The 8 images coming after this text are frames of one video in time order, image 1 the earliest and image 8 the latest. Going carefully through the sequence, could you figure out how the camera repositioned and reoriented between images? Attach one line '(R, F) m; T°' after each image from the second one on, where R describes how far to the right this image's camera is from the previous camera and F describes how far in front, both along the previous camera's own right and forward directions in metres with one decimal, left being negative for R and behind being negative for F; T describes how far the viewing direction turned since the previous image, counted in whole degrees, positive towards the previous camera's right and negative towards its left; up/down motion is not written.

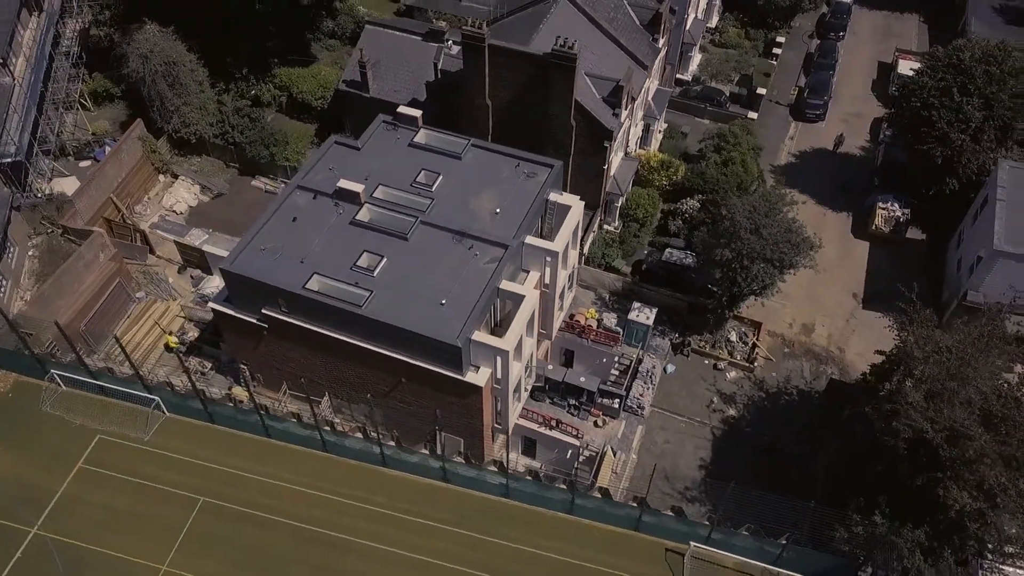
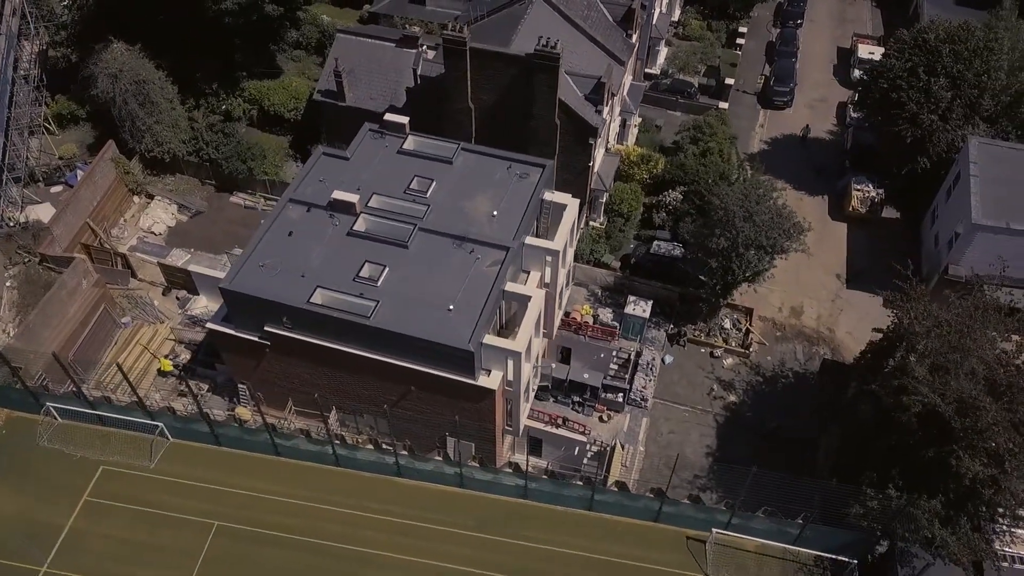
(-1.7, 0.0) m; +3°
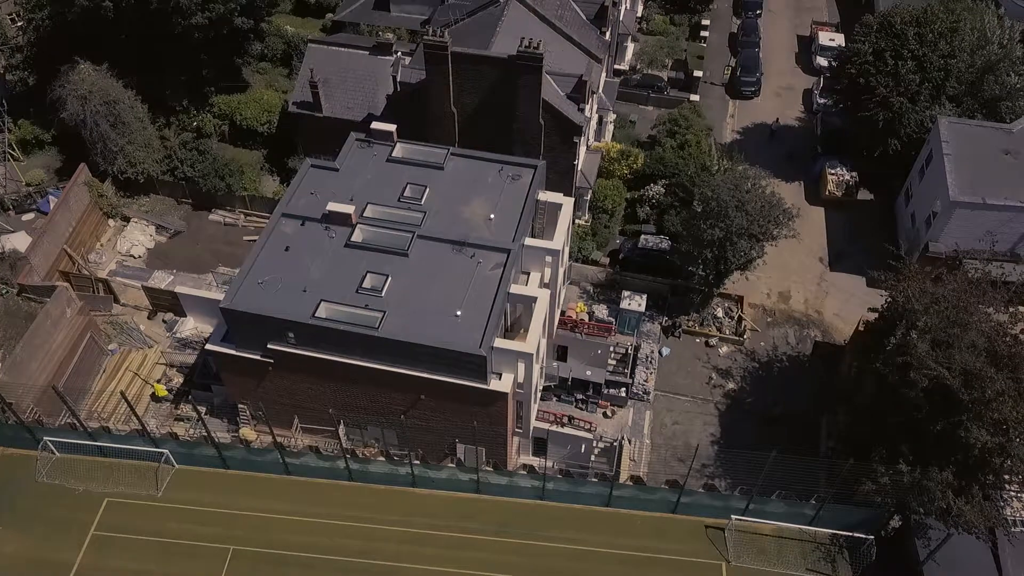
(-1.6, +0.1) m; +3°
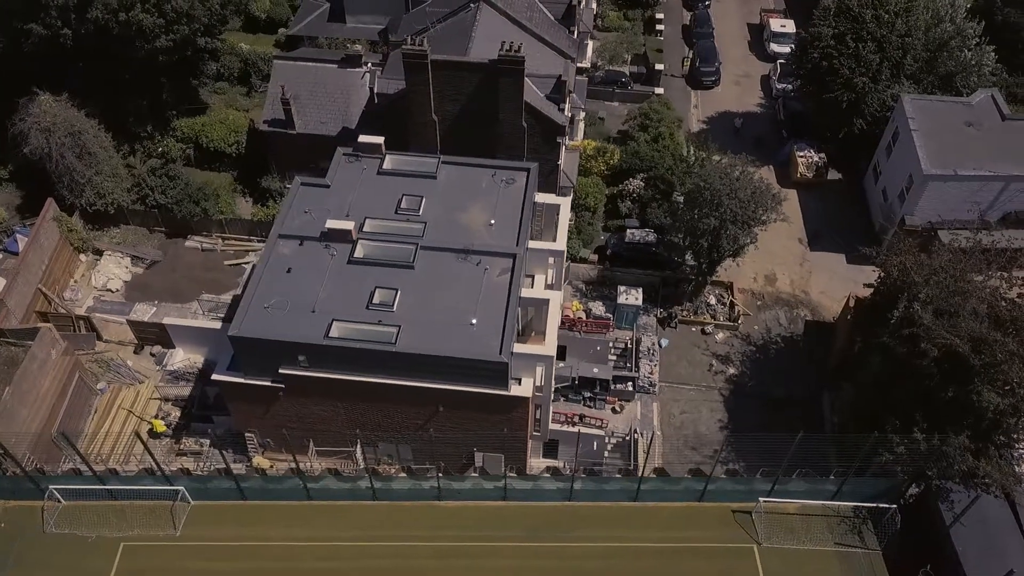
(-2.3, +0.2) m; +4°
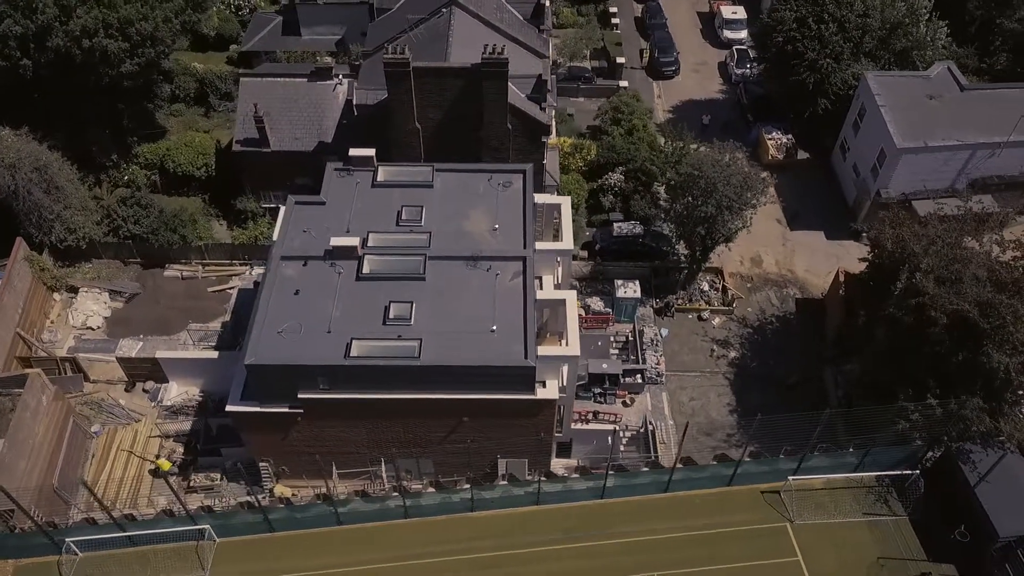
(-2.5, +0.3) m; +4°
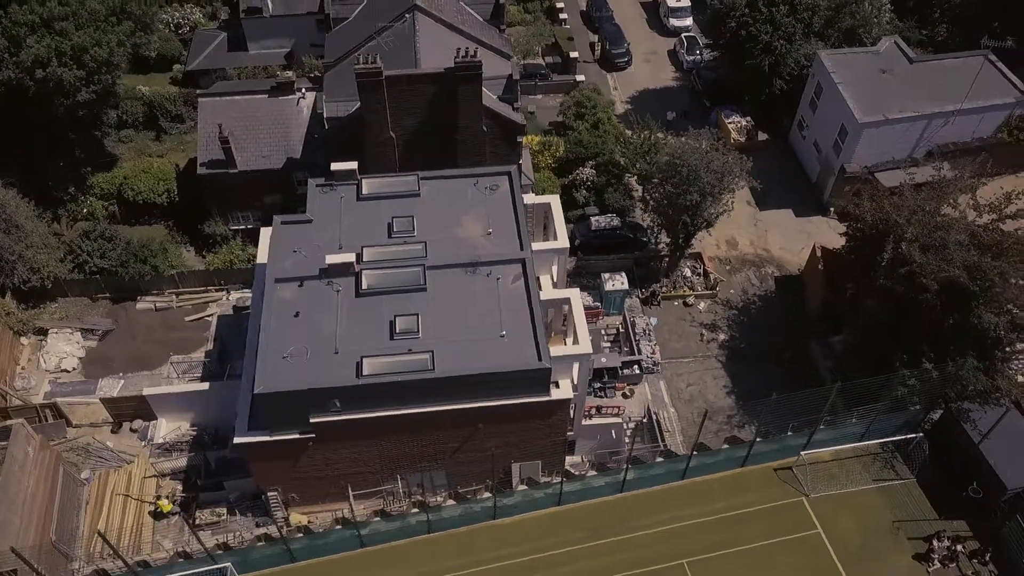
(-2.2, +0.2) m; +4°
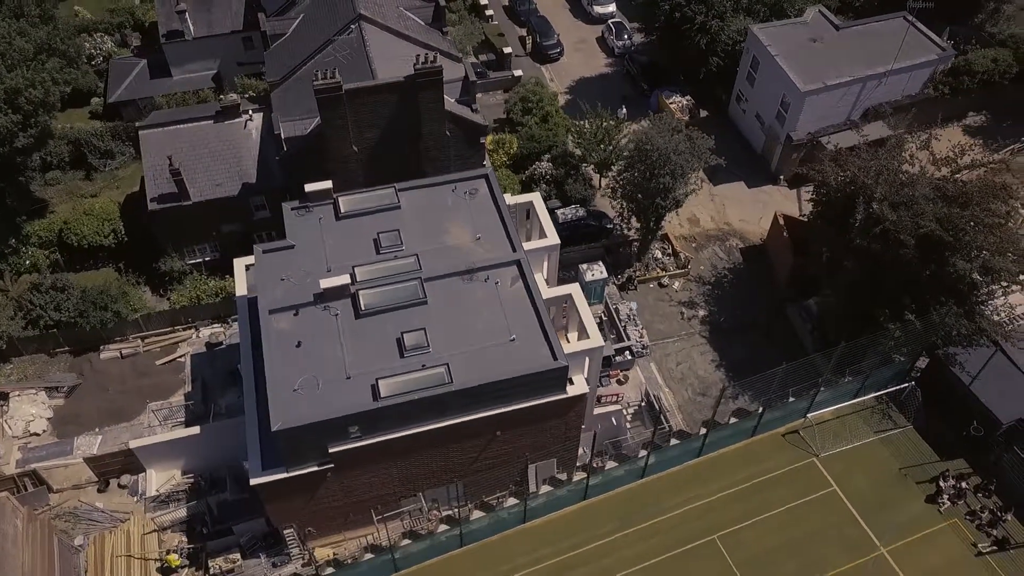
(-2.8, +0.3) m; +6°
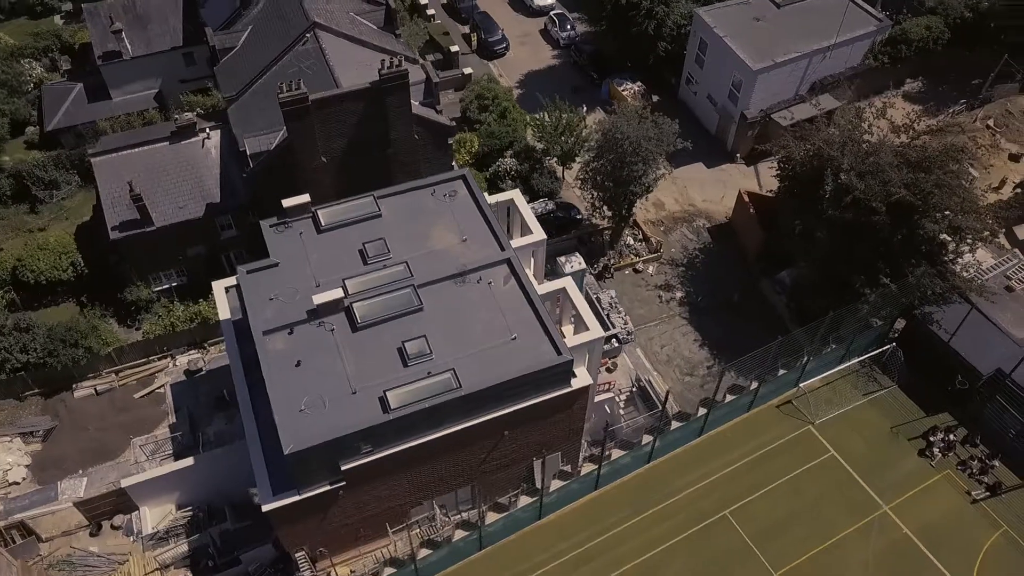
(-1.9, +0.1) m; +4°
